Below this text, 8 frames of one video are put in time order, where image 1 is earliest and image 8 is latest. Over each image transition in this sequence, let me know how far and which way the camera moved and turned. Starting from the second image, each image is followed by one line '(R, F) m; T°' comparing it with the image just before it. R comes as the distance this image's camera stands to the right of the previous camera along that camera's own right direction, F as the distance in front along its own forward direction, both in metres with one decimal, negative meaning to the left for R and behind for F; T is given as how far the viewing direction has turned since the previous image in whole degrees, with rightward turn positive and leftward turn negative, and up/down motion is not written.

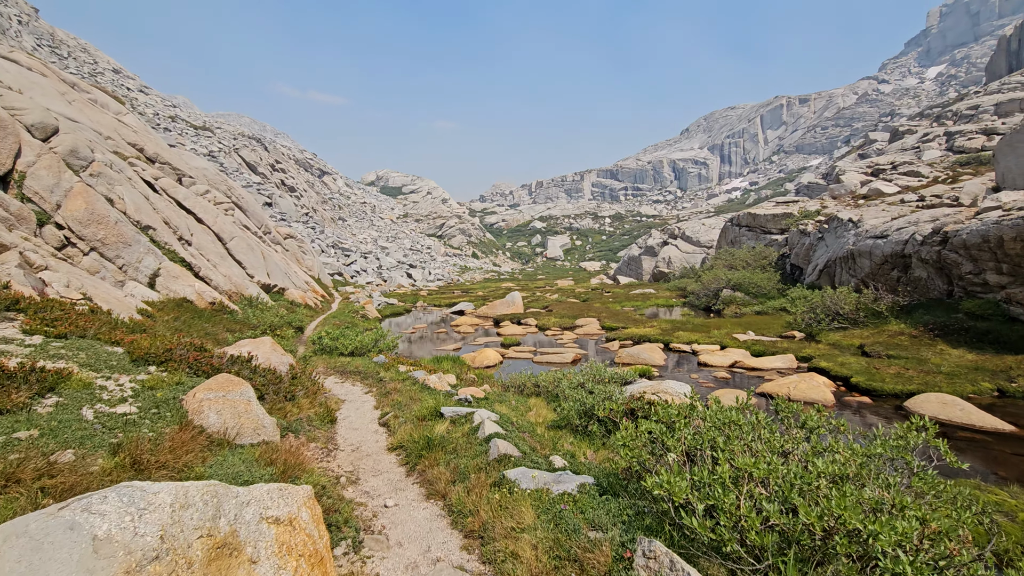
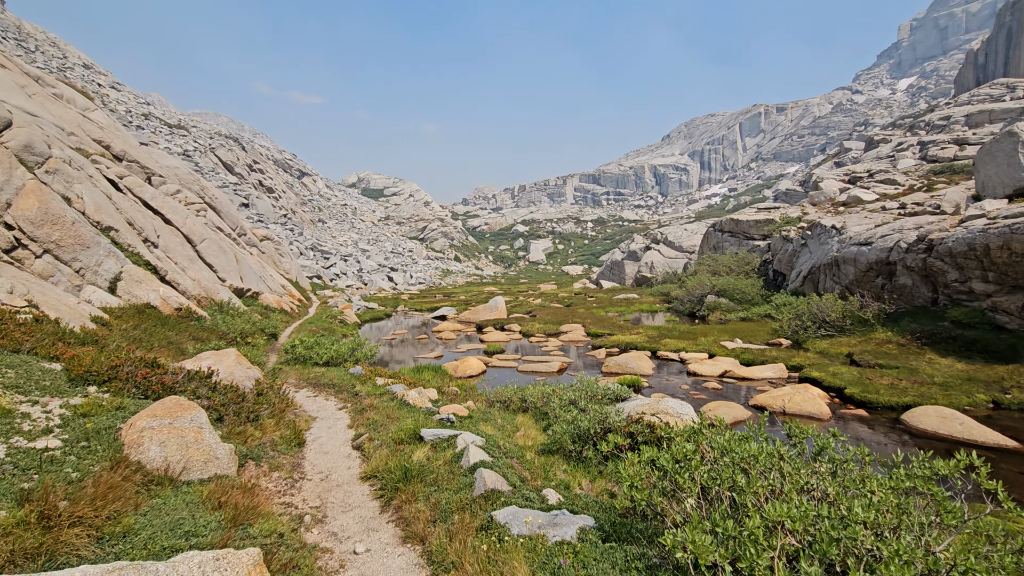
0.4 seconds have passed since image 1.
(-0.1, +0.9) m; +2°
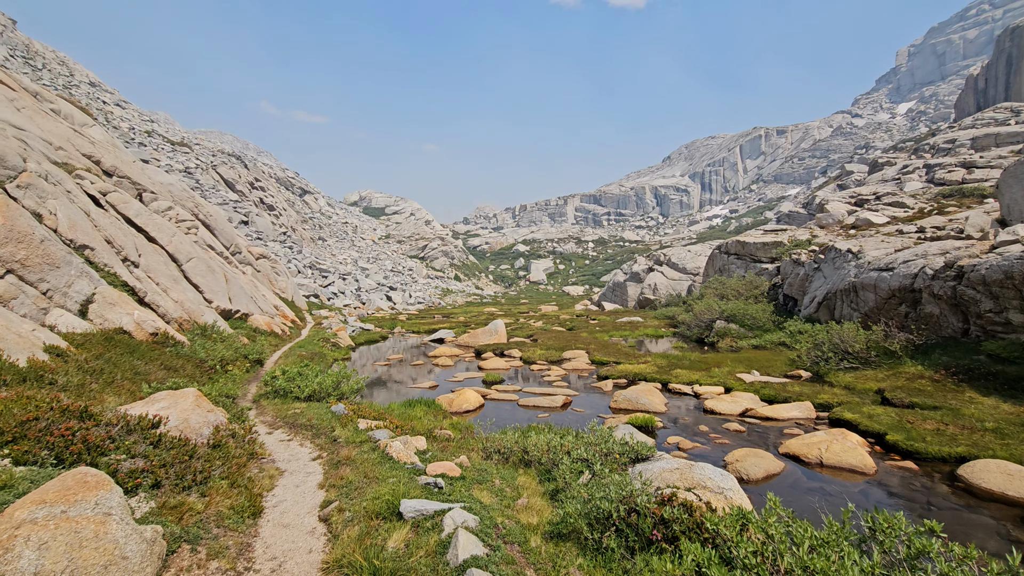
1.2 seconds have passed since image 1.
(0.0, +1.8) m; 0°
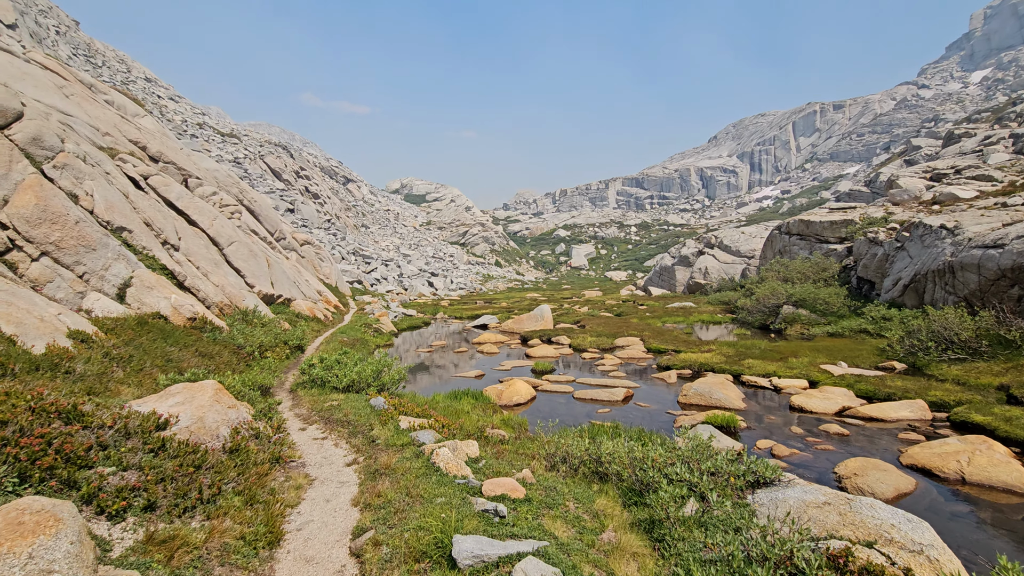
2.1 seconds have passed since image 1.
(-0.6, +2.2) m; -4°
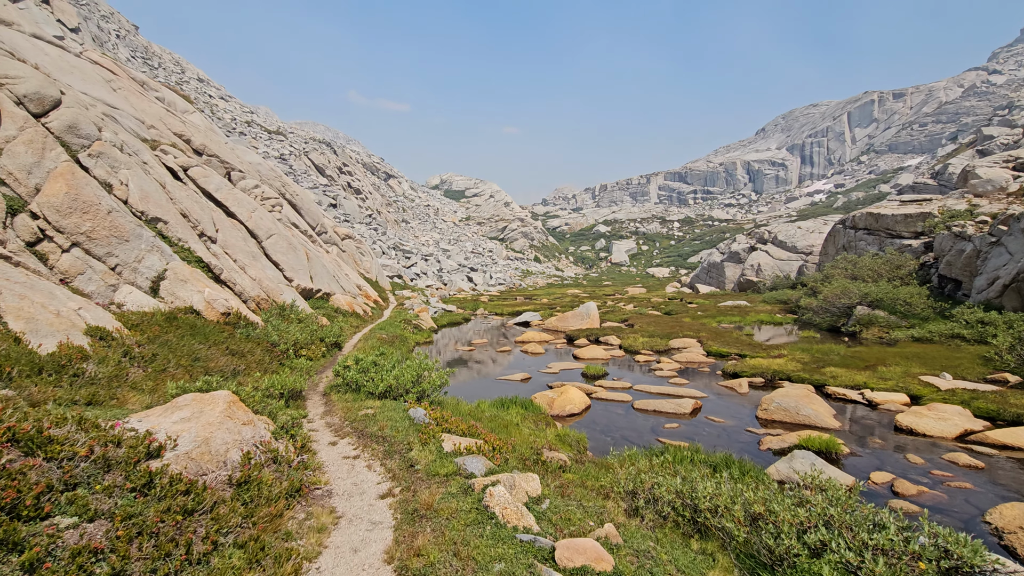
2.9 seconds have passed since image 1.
(-0.6, +2.1) m; -4°
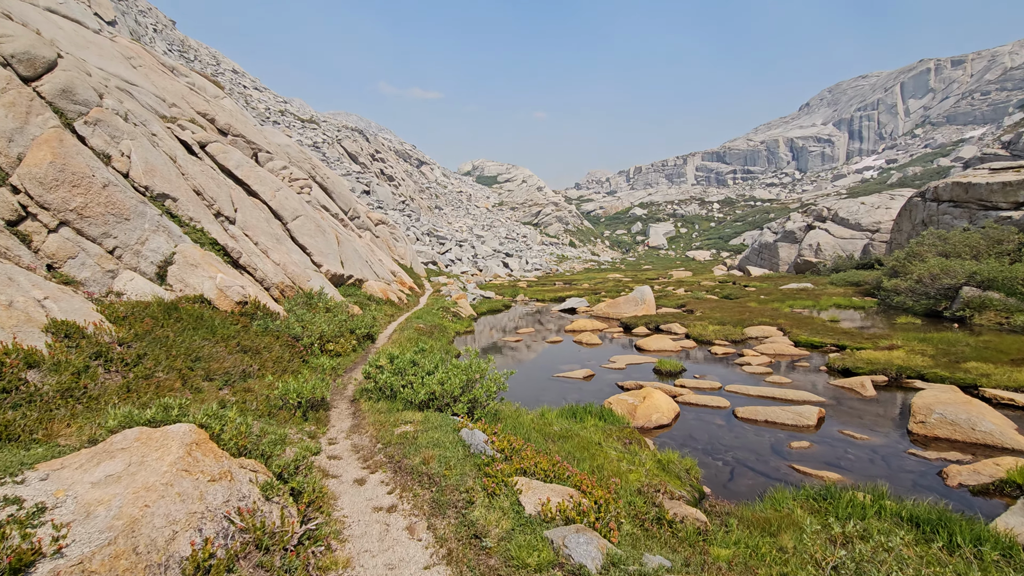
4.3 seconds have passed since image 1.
(-1.1, +3.7) m; -4°
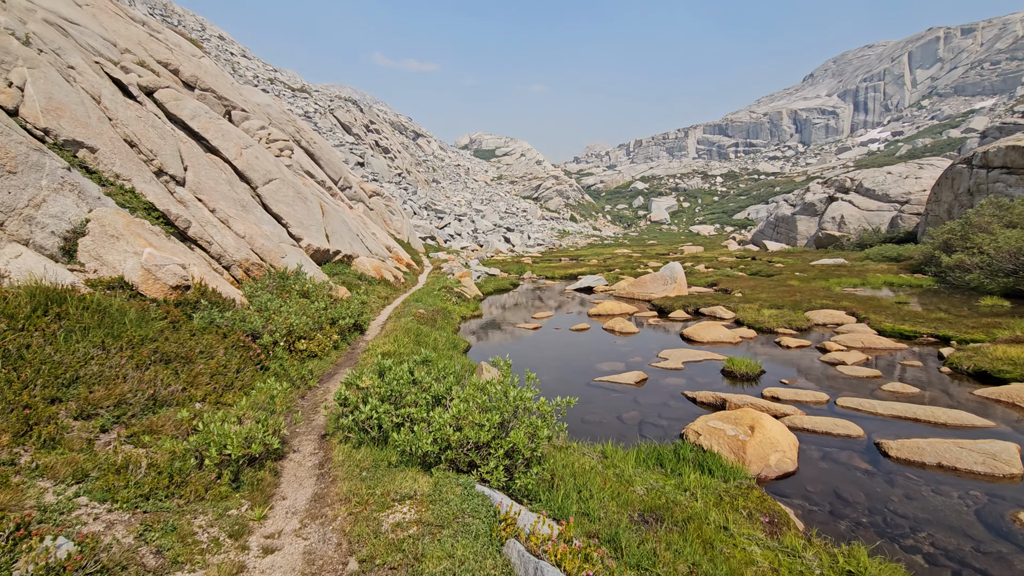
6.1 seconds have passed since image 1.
(-1.0, +5.0) m; 0°
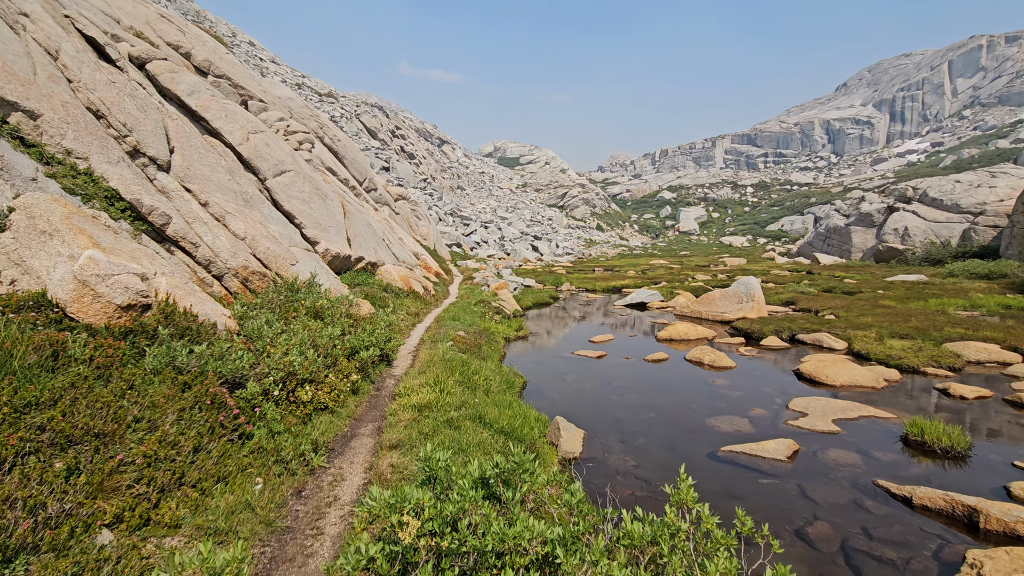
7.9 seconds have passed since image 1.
(-1.6, +4.7) m; -2°
